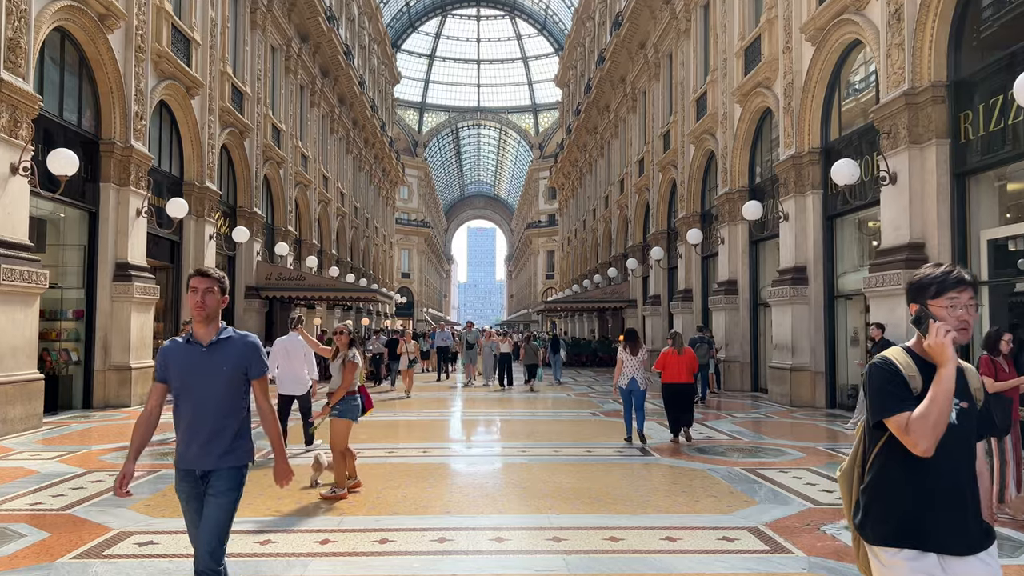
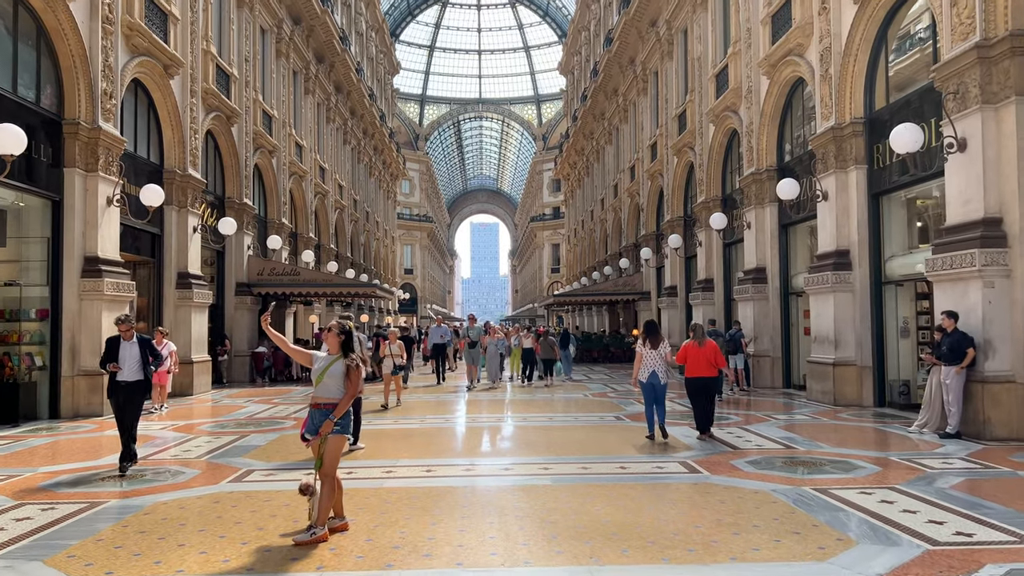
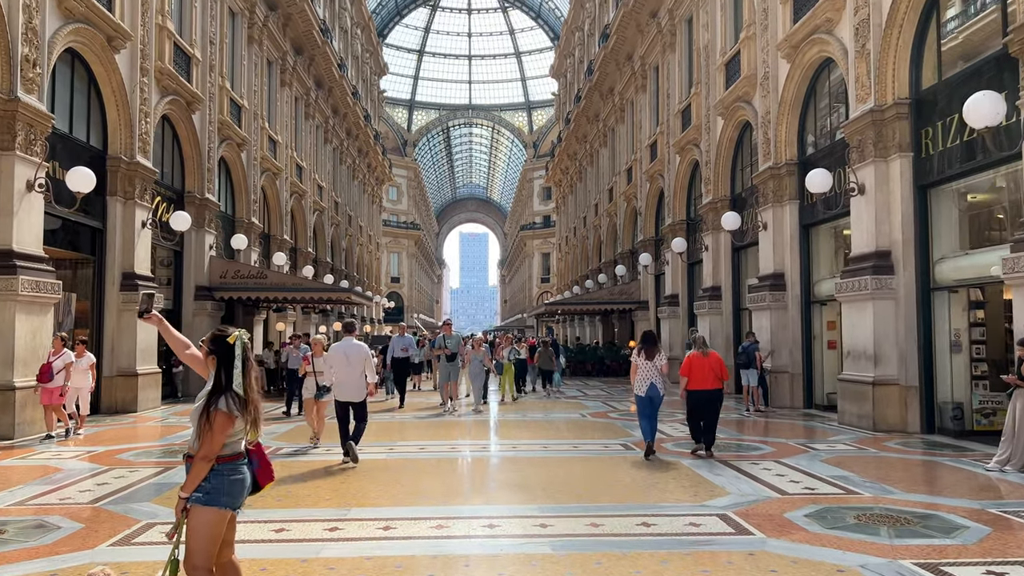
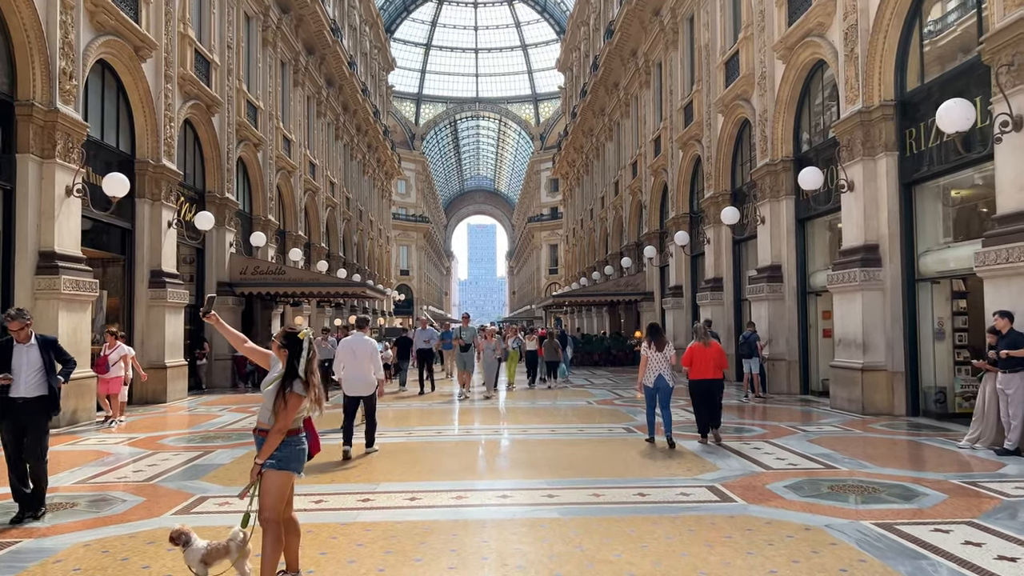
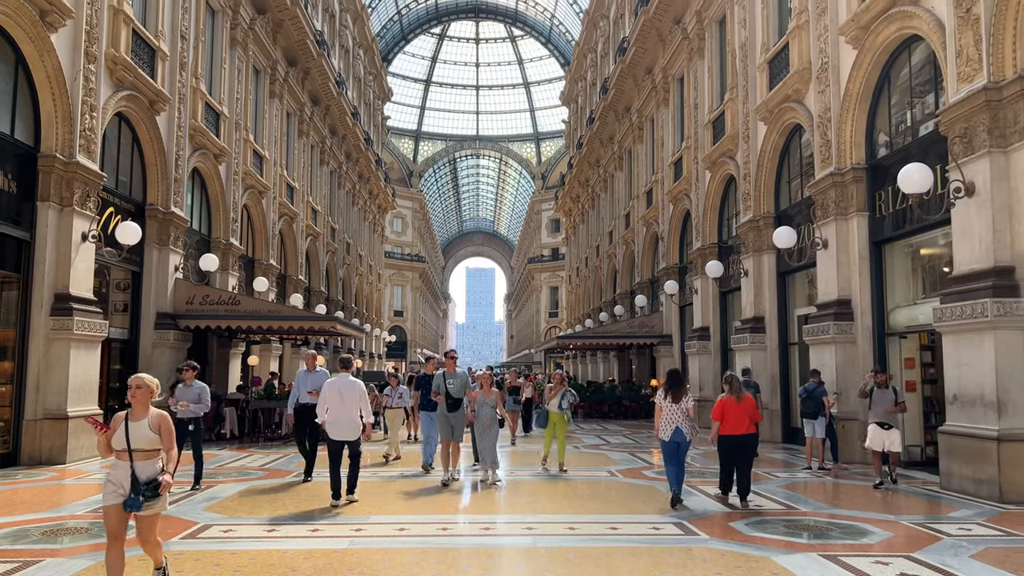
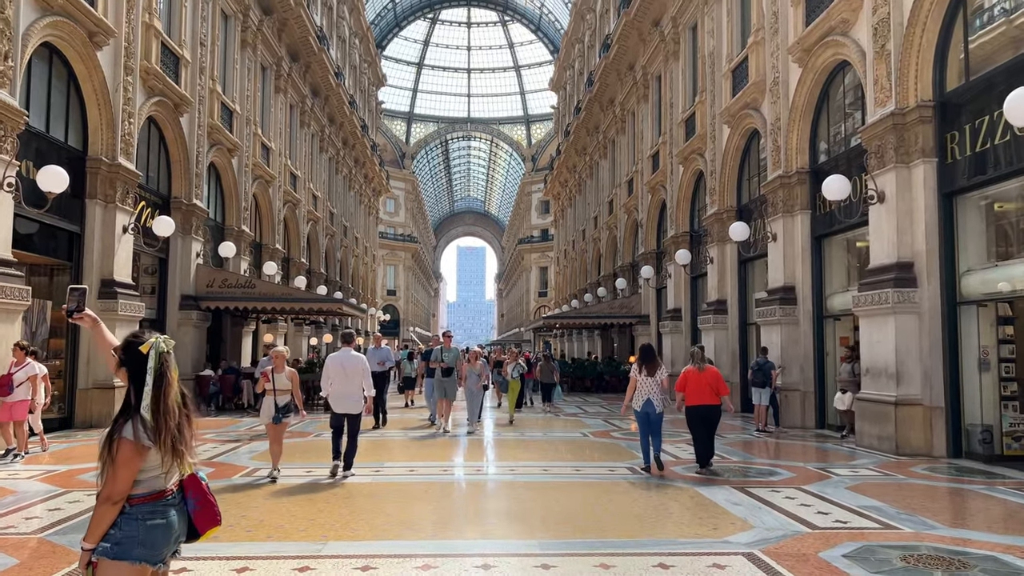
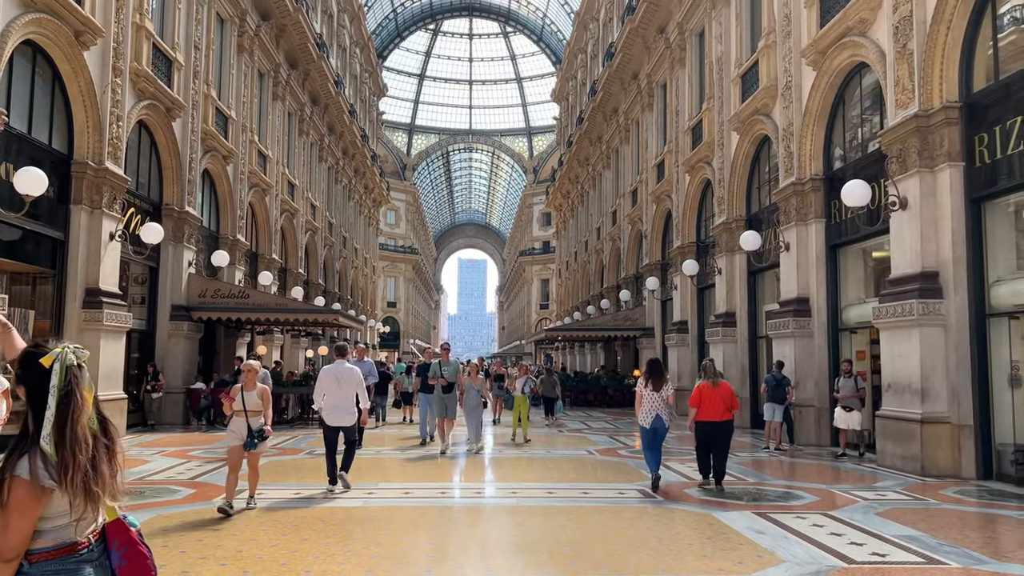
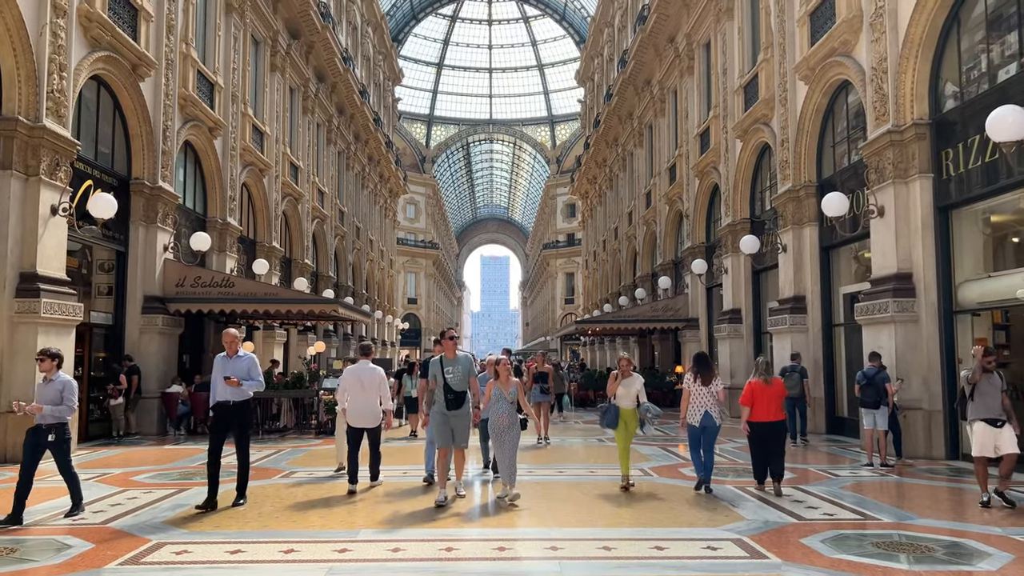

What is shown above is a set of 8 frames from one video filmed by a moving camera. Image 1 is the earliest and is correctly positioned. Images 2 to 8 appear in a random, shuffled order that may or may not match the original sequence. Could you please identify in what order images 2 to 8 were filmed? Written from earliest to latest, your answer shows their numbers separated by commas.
2, 4, 3, 6, 7, 5, 8
